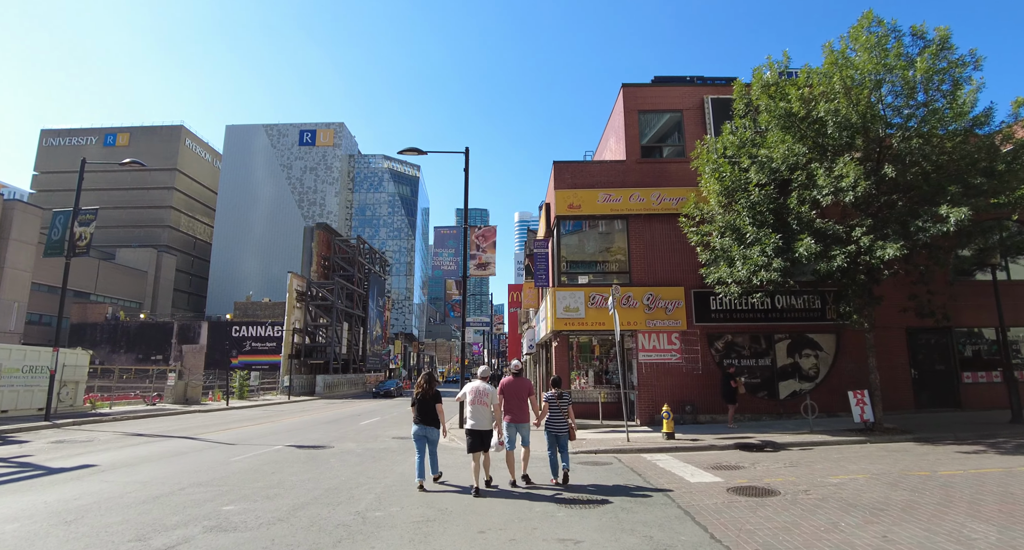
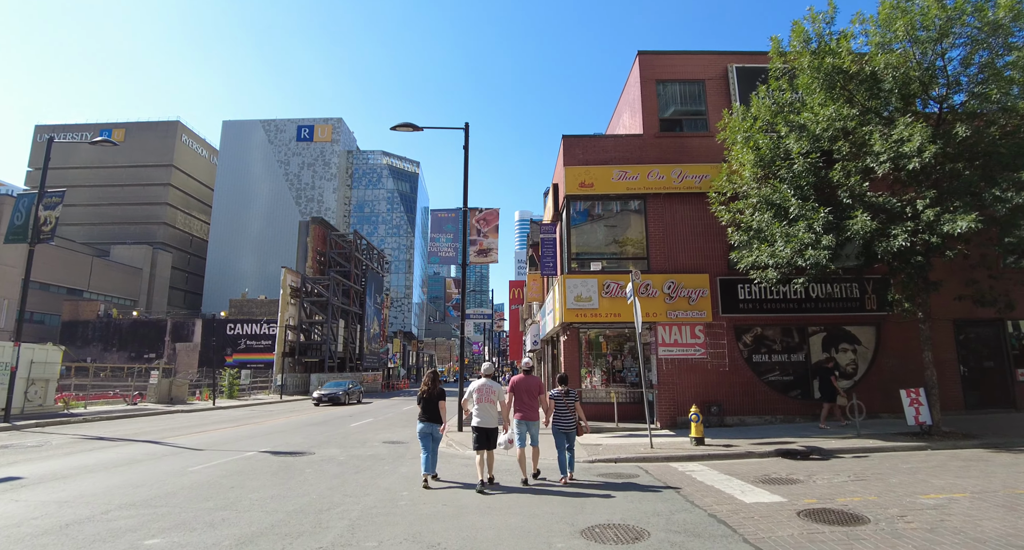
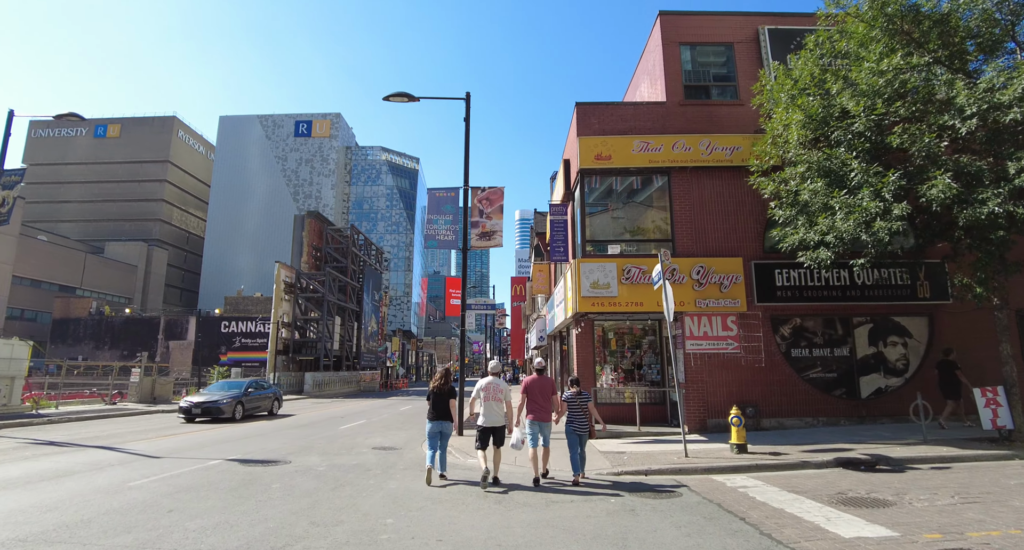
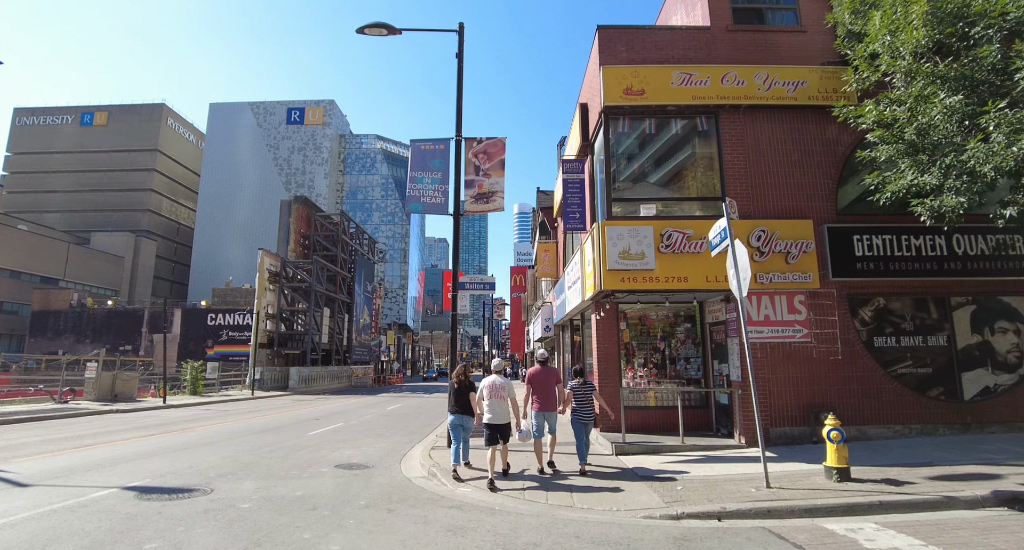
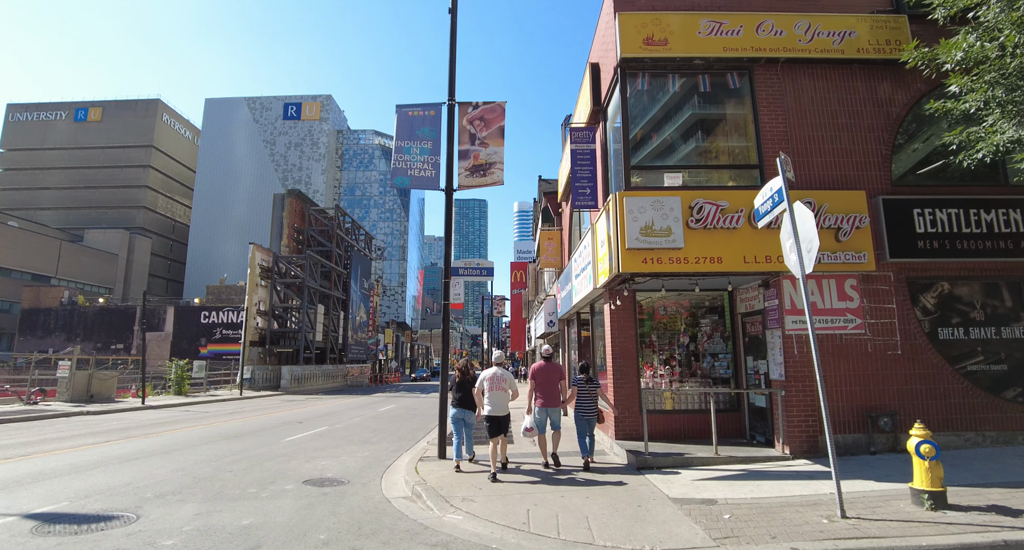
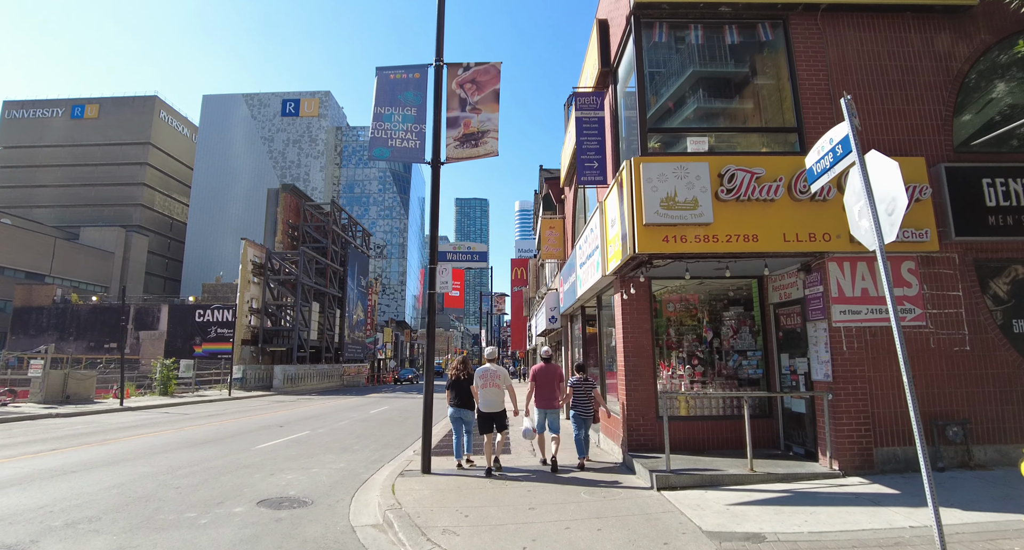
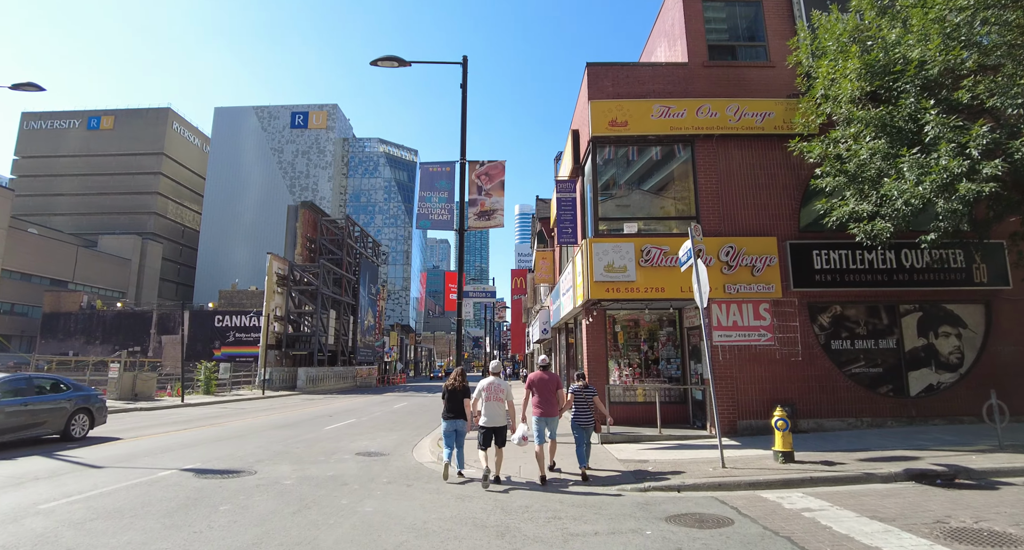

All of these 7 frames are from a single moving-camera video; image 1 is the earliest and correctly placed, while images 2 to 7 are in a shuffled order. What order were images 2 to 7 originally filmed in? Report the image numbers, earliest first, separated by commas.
2, 3, 7, 4, 5, 6
